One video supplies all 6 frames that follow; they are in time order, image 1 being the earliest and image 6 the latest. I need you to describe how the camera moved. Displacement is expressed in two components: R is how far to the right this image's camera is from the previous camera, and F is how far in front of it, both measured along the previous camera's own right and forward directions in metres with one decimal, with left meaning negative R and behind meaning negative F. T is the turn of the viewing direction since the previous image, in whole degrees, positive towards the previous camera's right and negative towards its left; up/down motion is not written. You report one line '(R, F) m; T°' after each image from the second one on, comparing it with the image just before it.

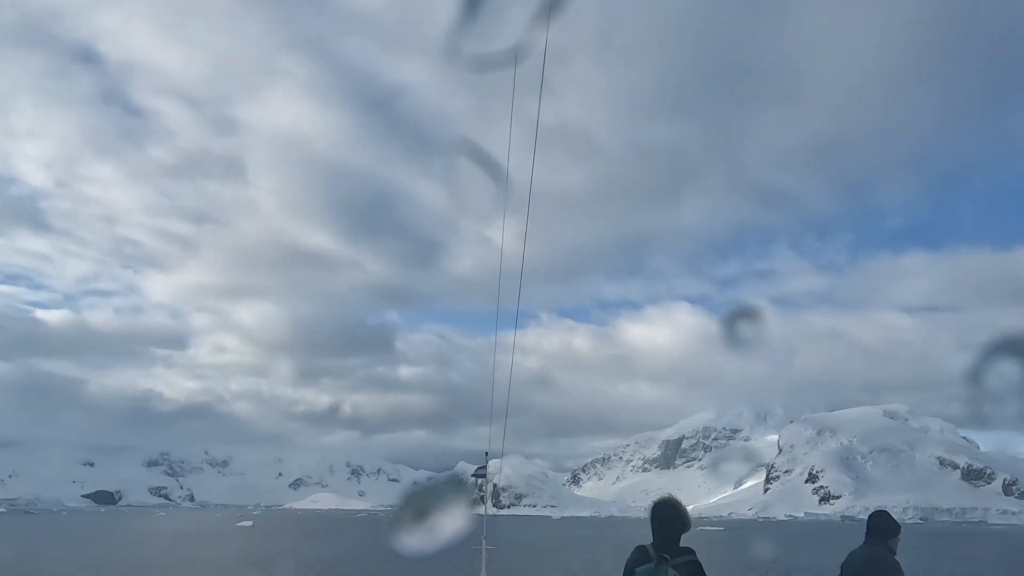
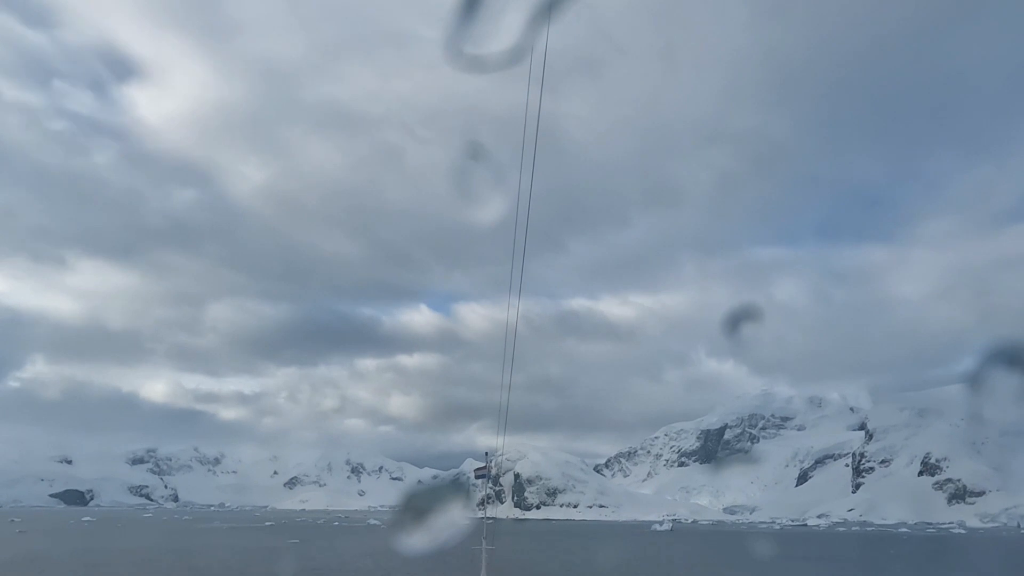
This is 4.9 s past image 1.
(-2.0, +31.1) m; -1°
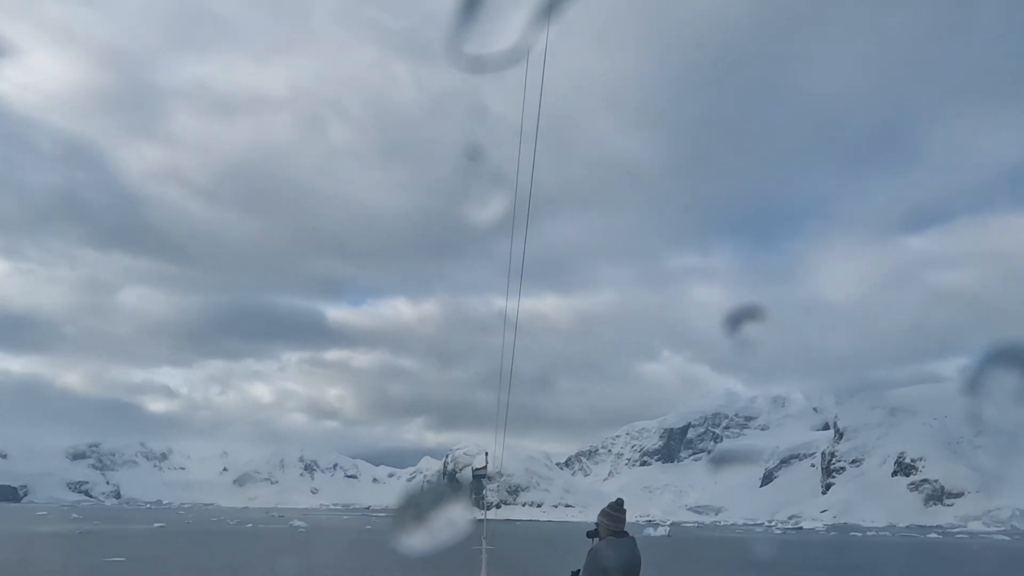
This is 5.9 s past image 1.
(0.0, +6.6) m; +3°
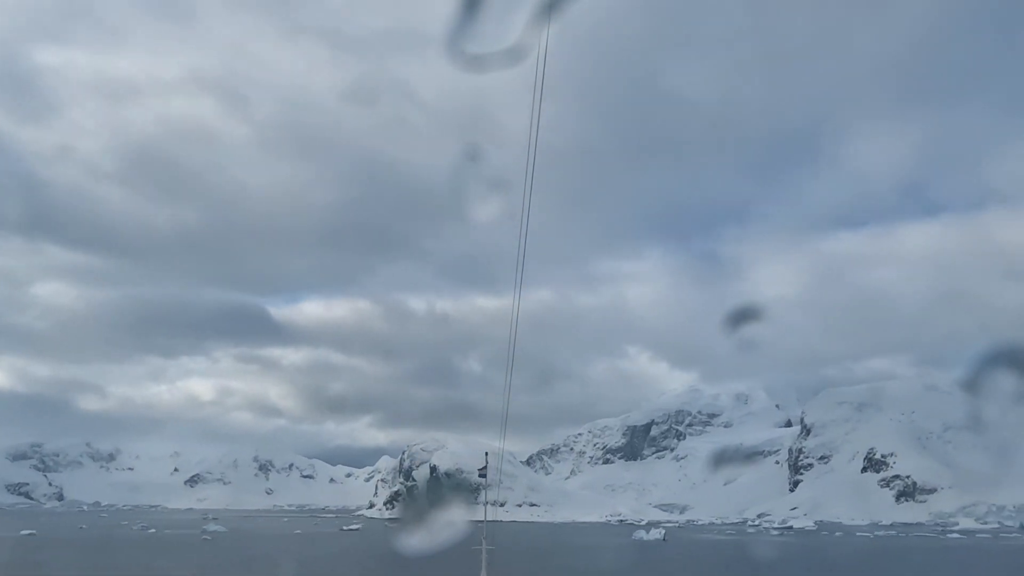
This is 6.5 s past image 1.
(-0.1, +4.6) m; +3°
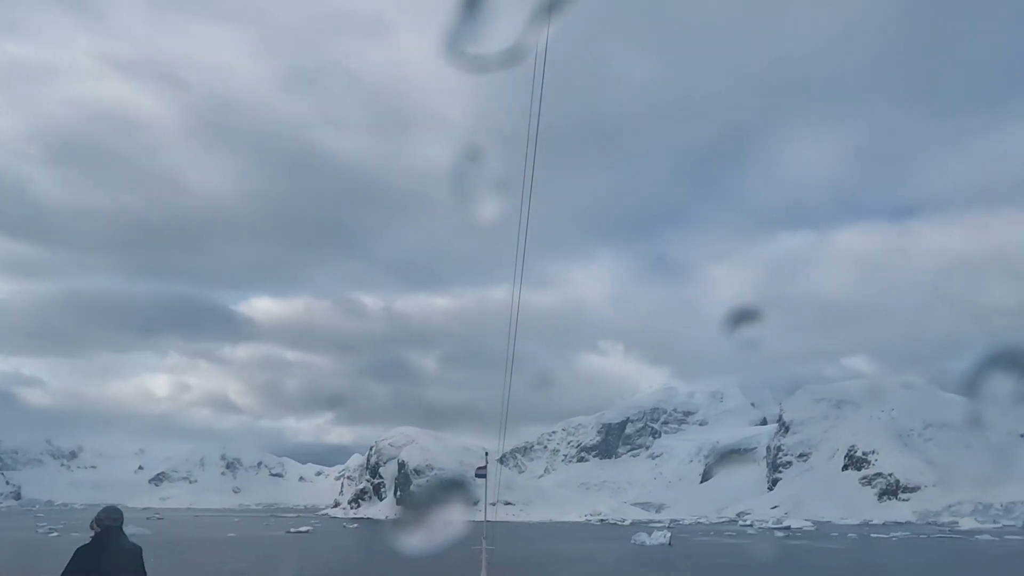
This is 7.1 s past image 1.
(-0.1, +3.5) m; +2°
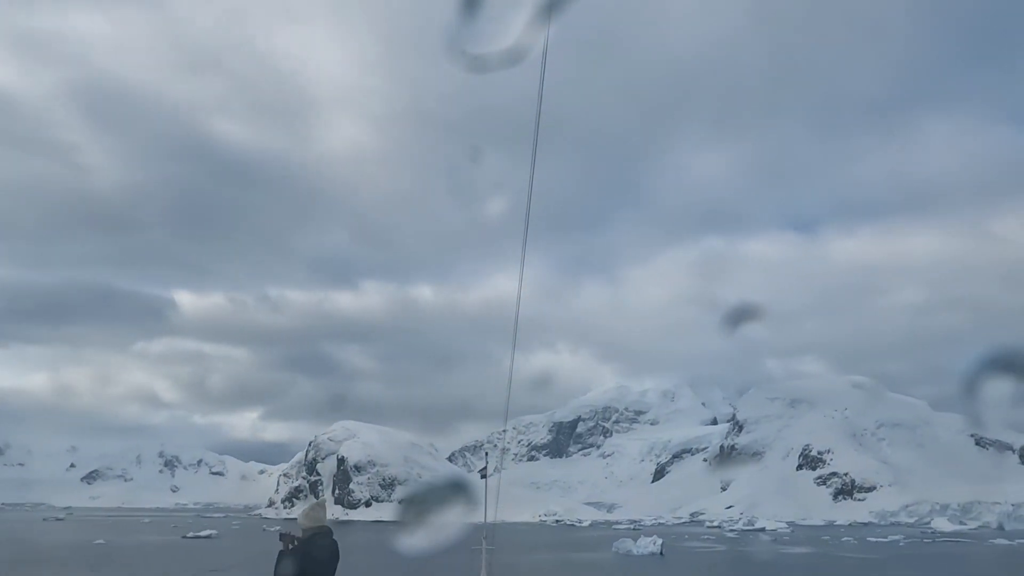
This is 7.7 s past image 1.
(0.0, +3.9) m; +4°
